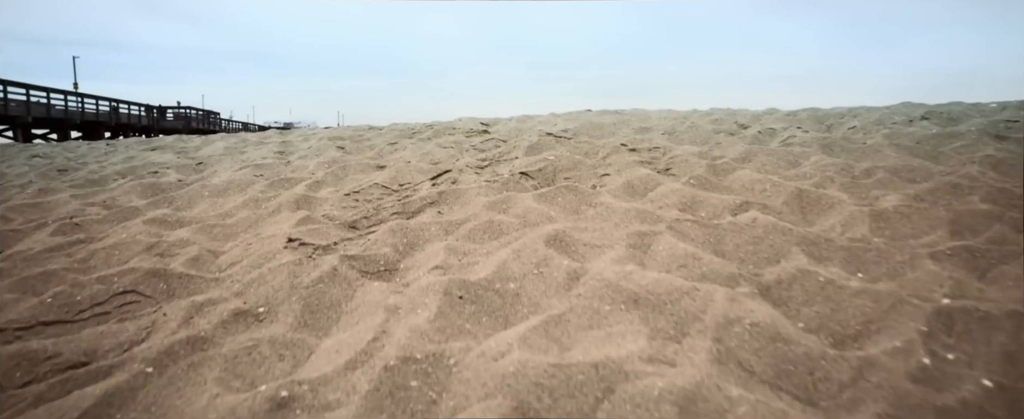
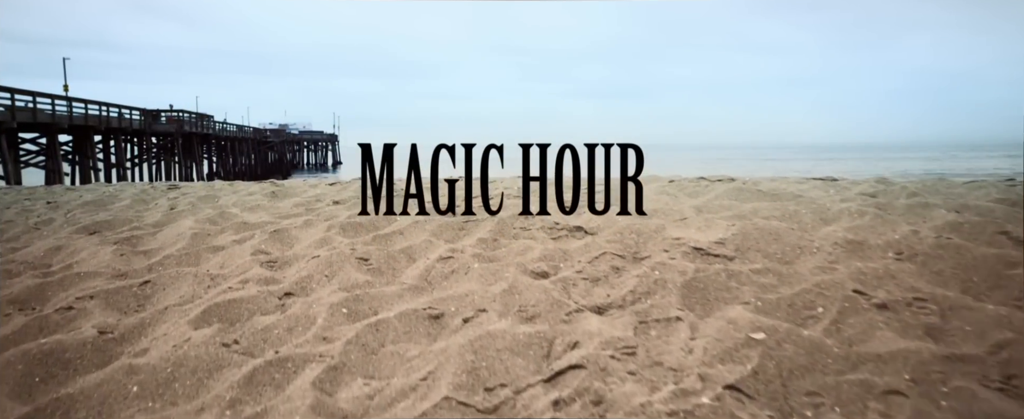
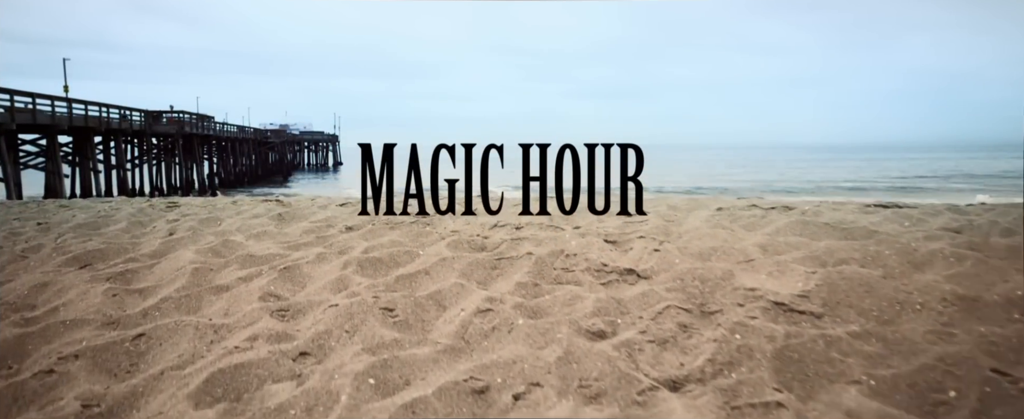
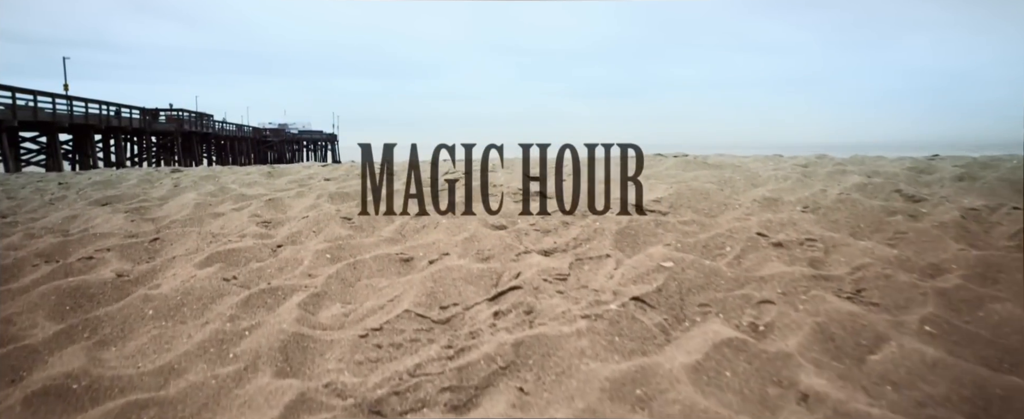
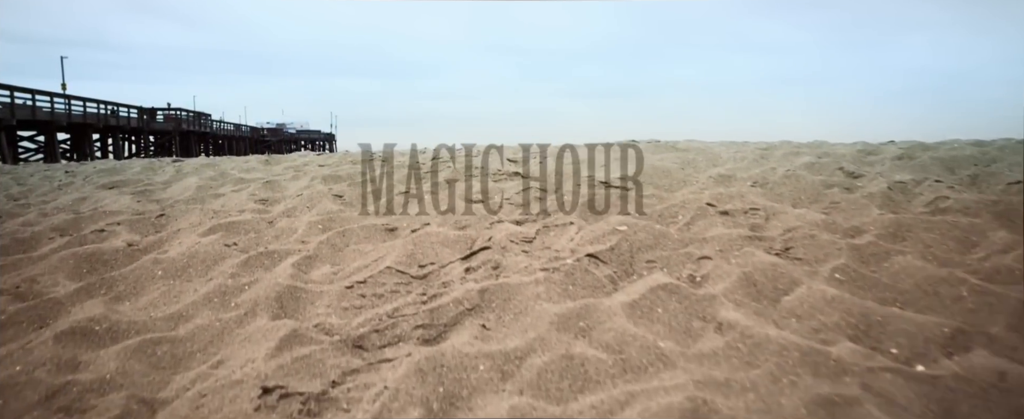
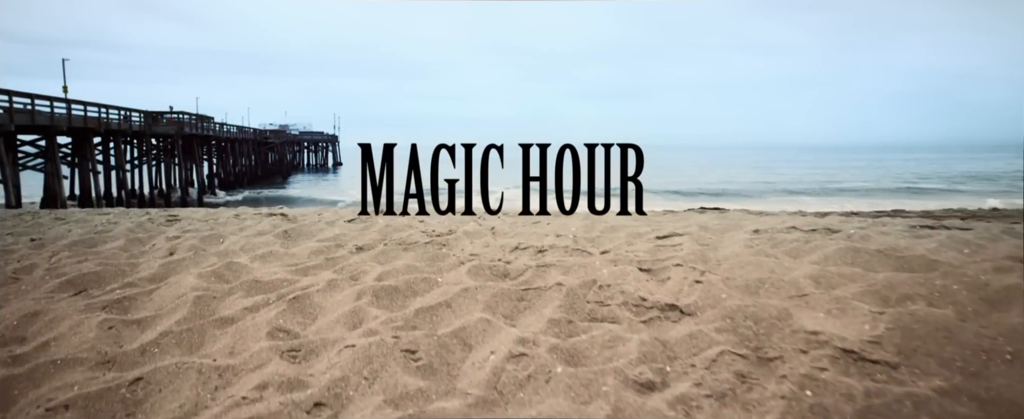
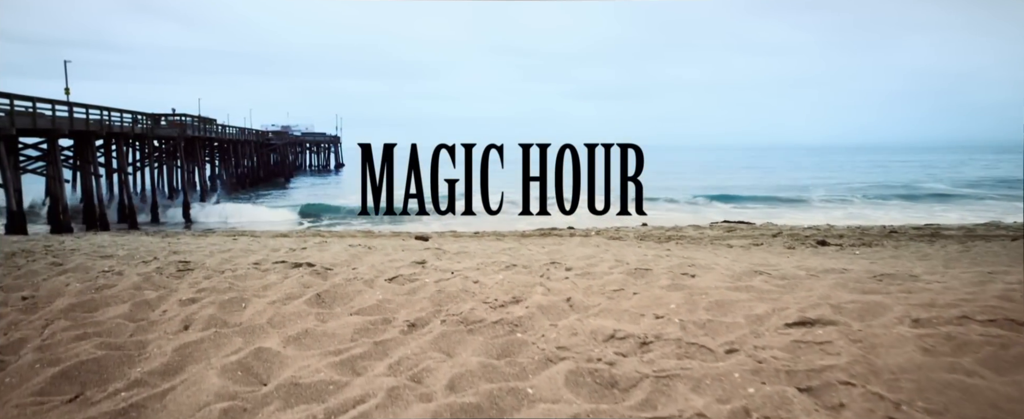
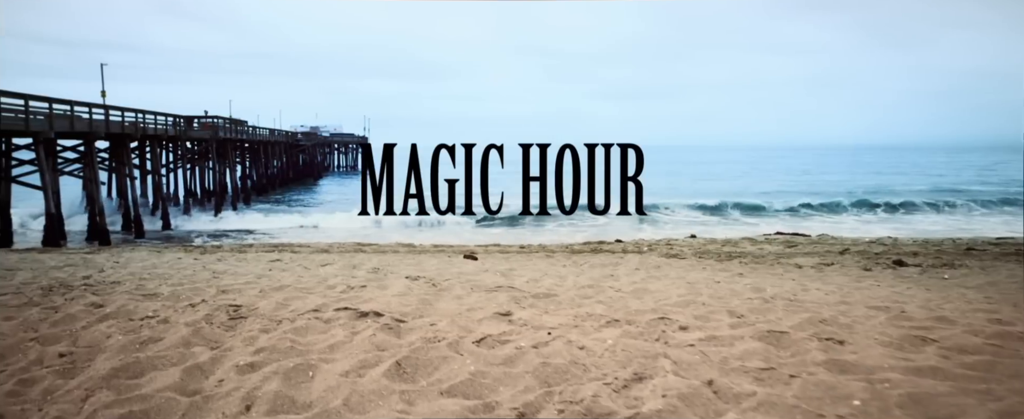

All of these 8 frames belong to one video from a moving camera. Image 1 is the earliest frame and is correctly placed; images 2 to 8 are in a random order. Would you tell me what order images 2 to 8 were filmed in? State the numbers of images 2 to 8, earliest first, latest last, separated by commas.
5, 4, 2, 3, 6, 7, 8
